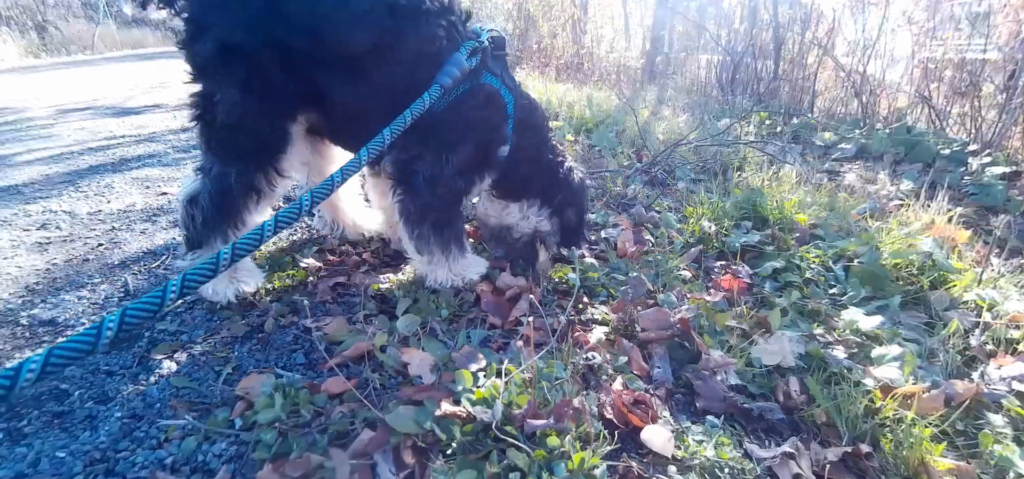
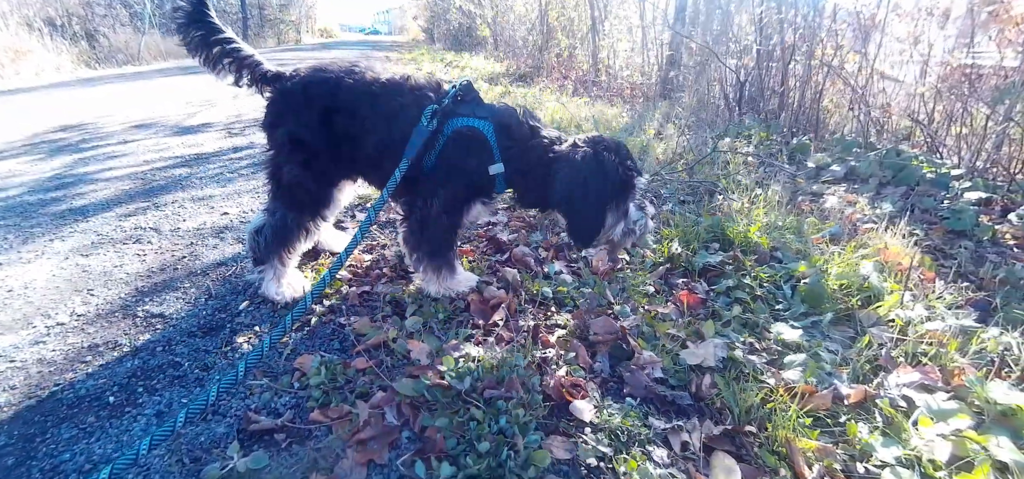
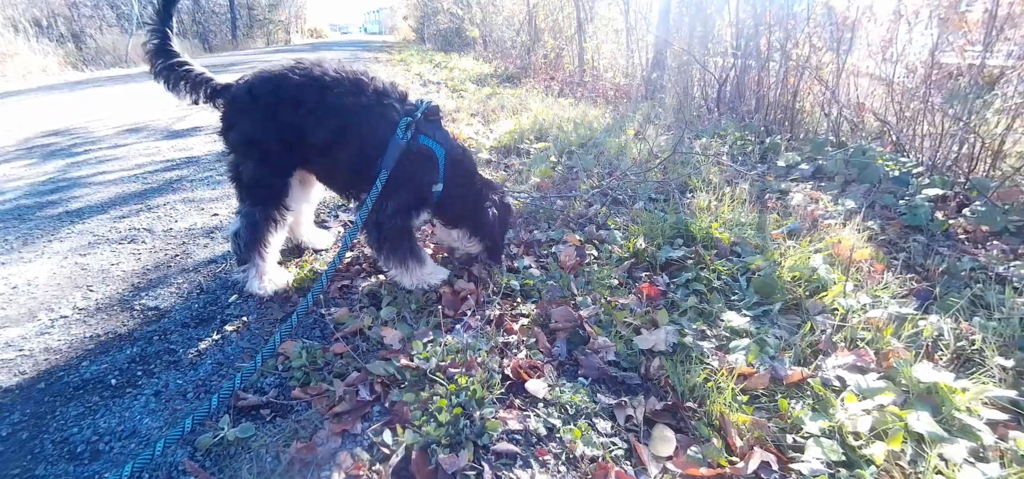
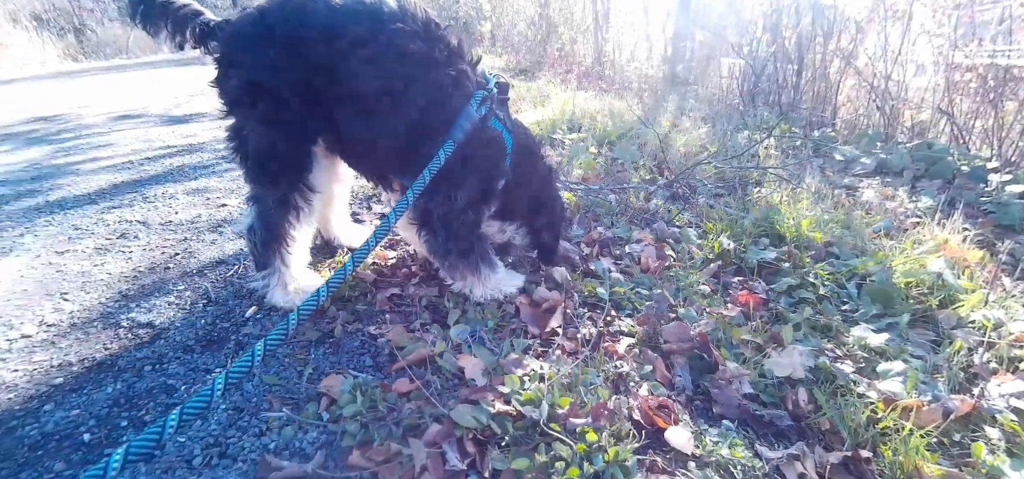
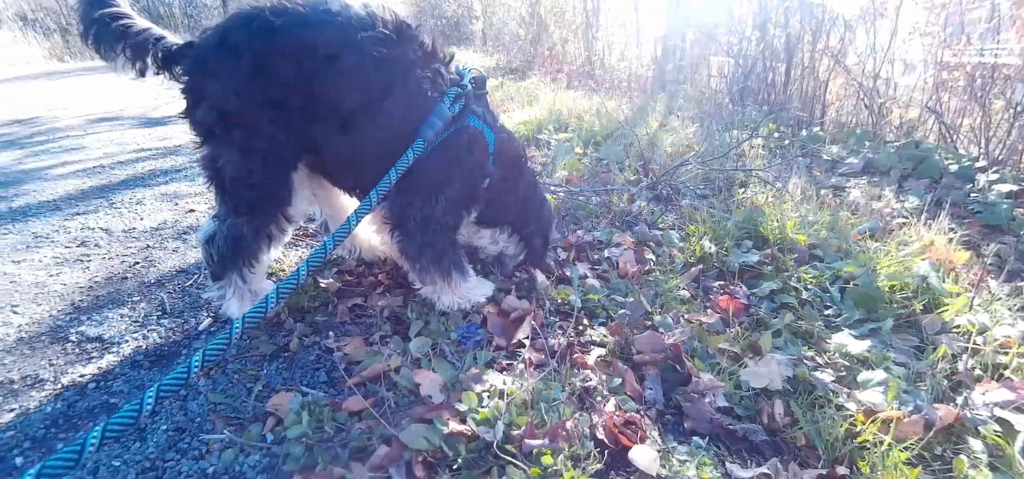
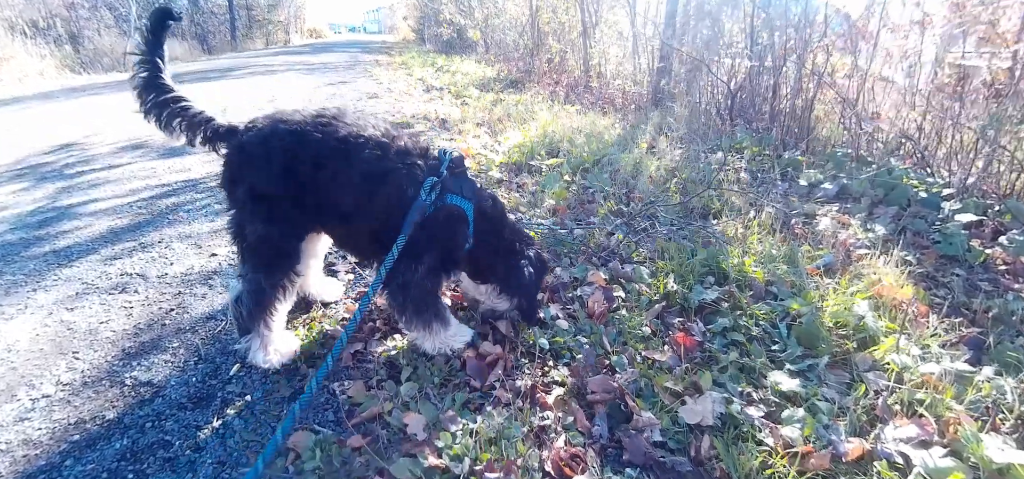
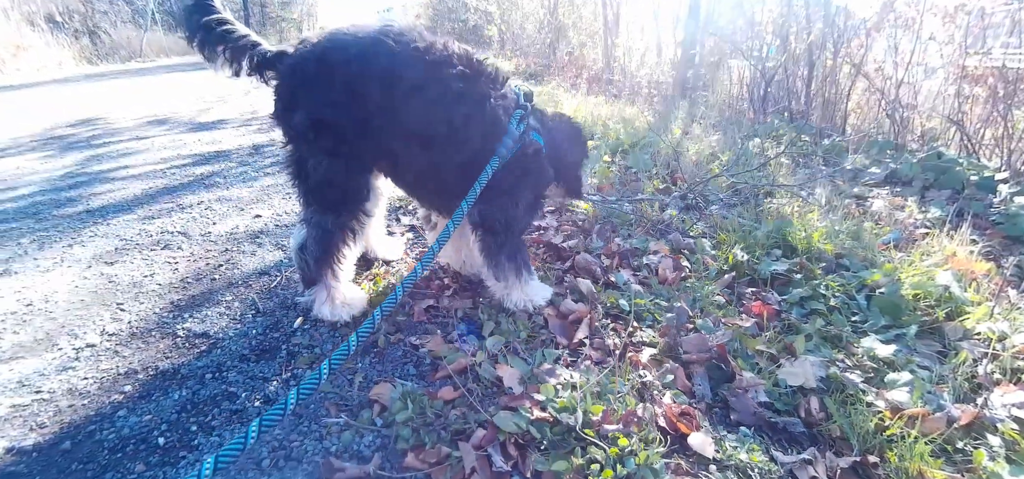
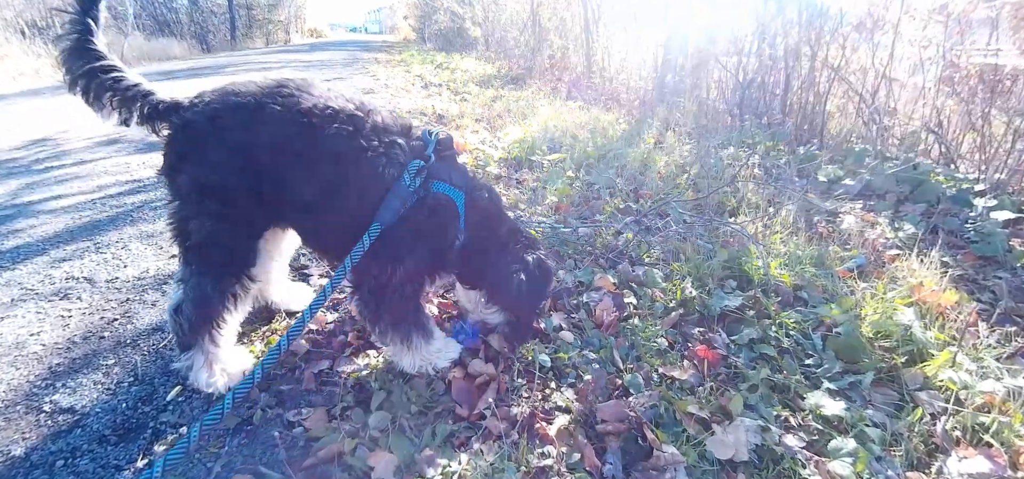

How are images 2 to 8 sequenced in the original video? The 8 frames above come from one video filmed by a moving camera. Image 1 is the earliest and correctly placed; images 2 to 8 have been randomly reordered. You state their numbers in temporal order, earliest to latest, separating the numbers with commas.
5, 4, 7, 2, 3, 6, 8
